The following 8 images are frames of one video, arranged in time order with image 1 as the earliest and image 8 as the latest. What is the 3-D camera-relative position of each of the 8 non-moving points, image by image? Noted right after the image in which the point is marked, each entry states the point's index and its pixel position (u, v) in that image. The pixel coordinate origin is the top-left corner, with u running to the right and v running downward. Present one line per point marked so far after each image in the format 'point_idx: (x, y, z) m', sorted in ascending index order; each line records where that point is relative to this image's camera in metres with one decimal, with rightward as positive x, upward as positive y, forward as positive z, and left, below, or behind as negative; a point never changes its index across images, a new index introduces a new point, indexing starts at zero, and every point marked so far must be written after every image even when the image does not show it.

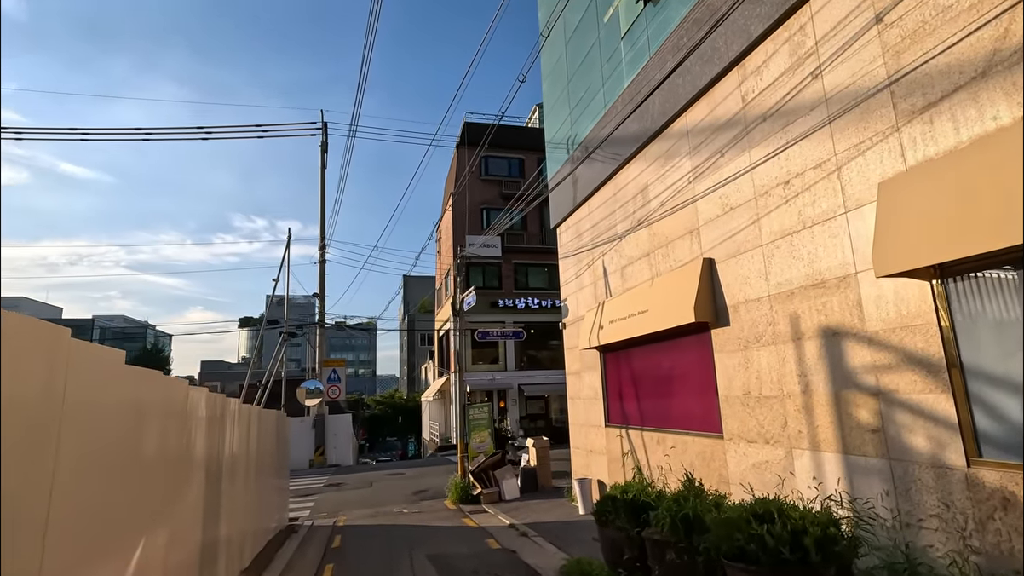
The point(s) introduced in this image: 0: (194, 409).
0: (-3.1, -1.2, +5.4) m
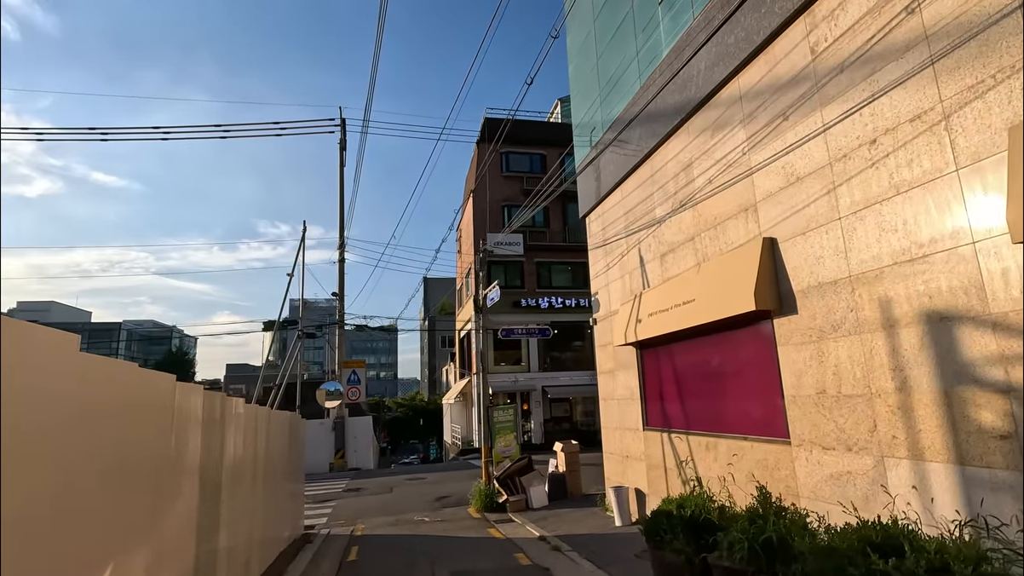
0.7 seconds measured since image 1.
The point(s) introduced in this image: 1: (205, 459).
0: (-2.8, -1.0, +4.7) m
1: (-2.9, -1.6, +5.0) m
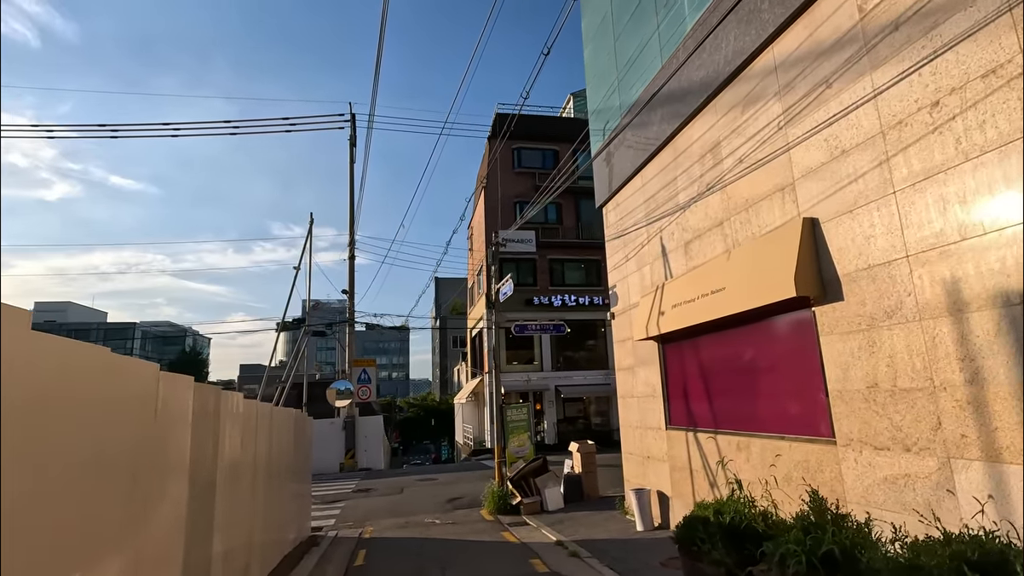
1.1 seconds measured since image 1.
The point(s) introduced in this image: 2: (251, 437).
0: (-2.7, -0.9, +4.3) m
1: (-2.7, -1.4, +4.6) m
2: (-3.1, -1.8, +6.4) m
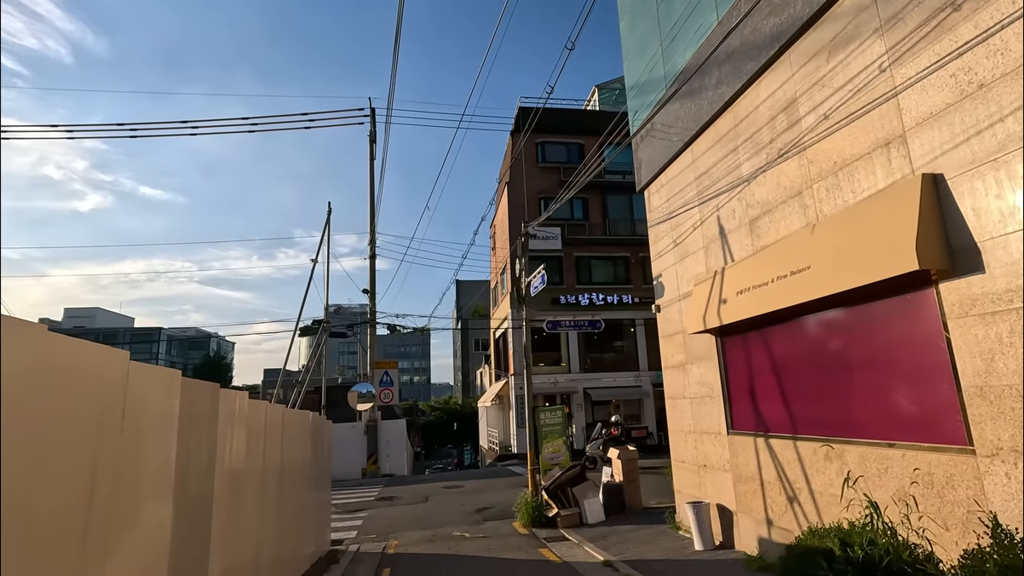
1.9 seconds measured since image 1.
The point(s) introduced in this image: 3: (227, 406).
0: (-2.3, -0.7, +3.5) m
1: (-2.3, -1.3, +3.8) m
2: (-2.6, -1.6, +5.6) m
3: (-2.5, -1.0, +4.7) m
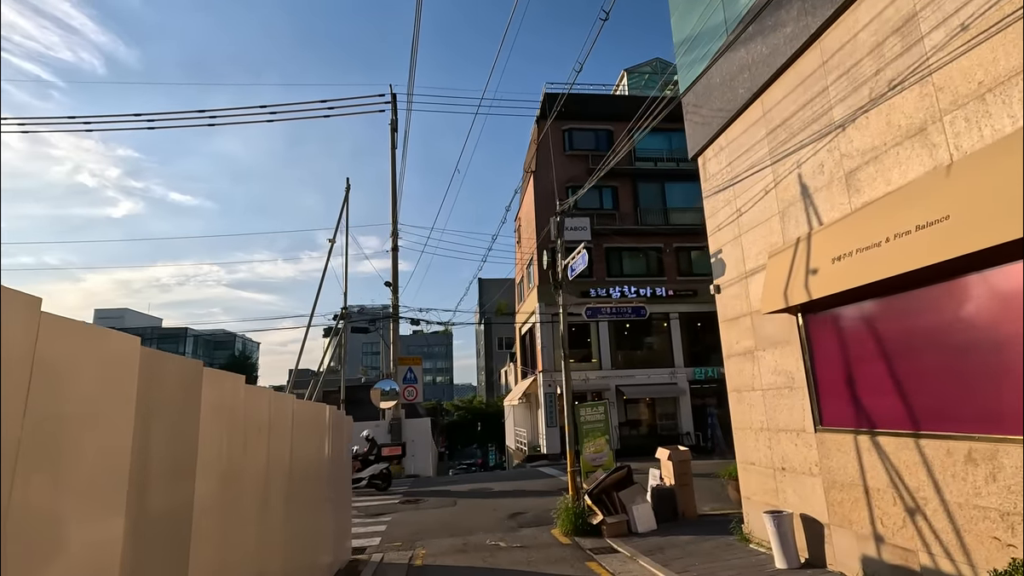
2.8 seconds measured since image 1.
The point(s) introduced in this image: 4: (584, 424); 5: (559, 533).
0: (-1.9, -0.4, +2.5) m
1: (-1.9, -0.9, +2.8) m
2: (-2.1, -1.3, +4.6) m
3: (-2.0, -0.7, +3.7) m
4: (+1.4, -2.6, +10.3) m
5: (+0.8, -4.3, +9.6) m
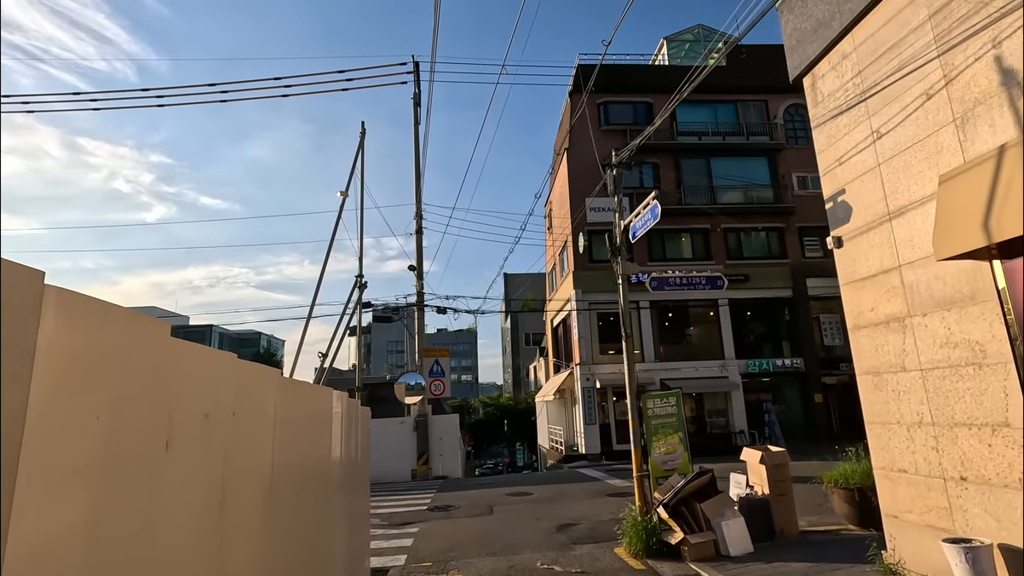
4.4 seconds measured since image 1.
0: (-1.4, +0.1, +0.7) m
1: (-1.4, -0.4, +1.0) m
2: (-1.6, -0.8, +2.8) m
3: (-1.5, -0.2, +2.0) m
4: (+2.2, -2.0, +8.4) m
5: (+1.6, -3.8, +7.7) m
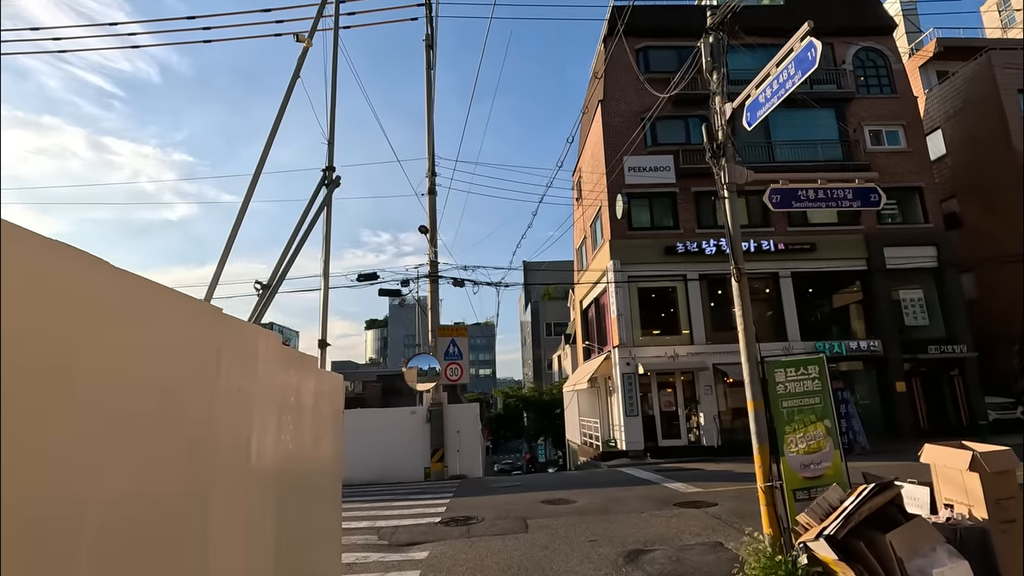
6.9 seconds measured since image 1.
0: (-1.1, +1.0, -2.1) m
1: (-1.1, +0.4, -1.8) m
2: (-1.2, +0.1, 0.0) m
3: (-1.2, +0.7, -0.9) m
4: (+2.7, -1.1, +5.4) m
5: (+2.2, -2.9, +4.7) m
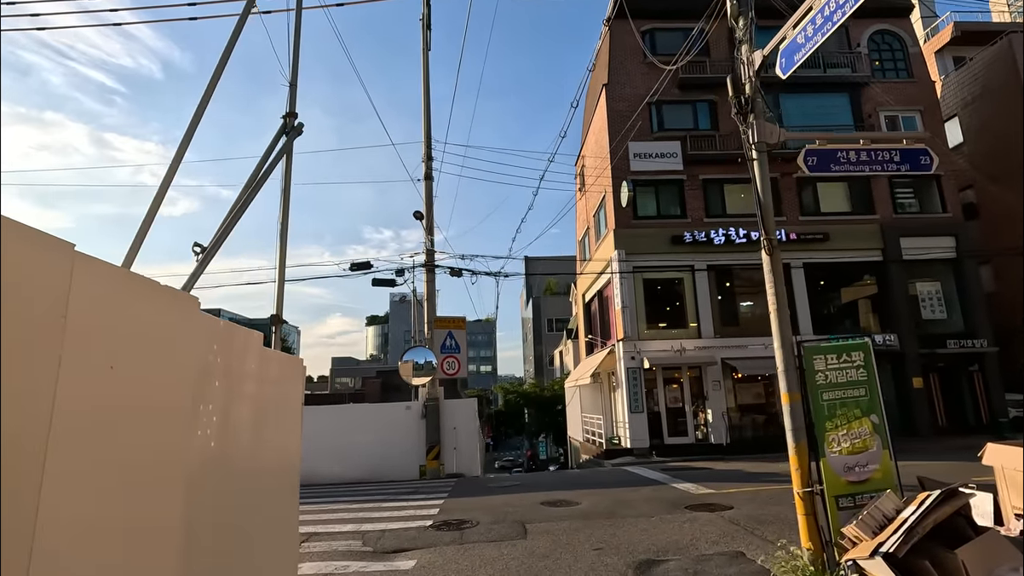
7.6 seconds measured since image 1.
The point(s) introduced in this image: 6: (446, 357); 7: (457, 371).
0: (-1.2, +1.2, -2.9) m
1: (-1.1, +0.6, -2.6) m
2: (-1.3, +0.3, -0.8) m
3: (-1.2, +0.9, -1.7) m
4: (+2.7, -0.9, +4.7) m
5: (+2.1, -2.6, +4.0) m
6: (-1.9, -2.0, +15.9) m
7: (-1.6, -2.4, +15.6) m
